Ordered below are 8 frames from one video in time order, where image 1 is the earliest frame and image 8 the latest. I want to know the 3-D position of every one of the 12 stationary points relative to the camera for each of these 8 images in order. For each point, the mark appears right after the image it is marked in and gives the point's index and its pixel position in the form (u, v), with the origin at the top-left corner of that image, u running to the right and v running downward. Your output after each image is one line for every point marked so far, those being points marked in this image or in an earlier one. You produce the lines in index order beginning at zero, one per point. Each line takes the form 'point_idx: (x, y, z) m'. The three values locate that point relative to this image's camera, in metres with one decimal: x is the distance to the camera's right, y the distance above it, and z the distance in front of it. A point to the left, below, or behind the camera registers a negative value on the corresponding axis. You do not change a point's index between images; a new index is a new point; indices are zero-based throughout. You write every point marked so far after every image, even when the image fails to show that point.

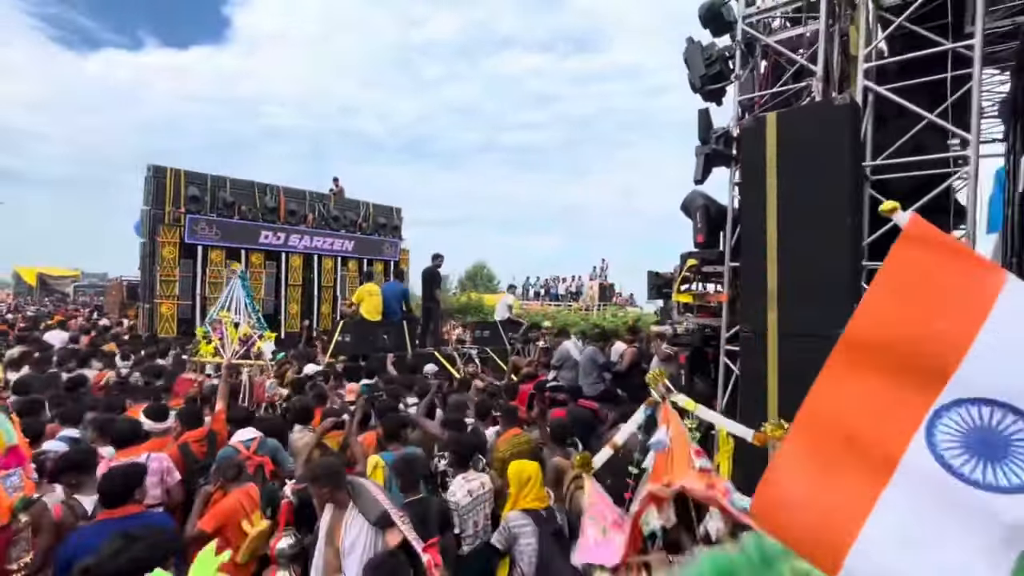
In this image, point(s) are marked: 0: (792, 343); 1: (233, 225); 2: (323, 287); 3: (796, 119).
0: (+1.8, -0.4, +3.2) m
1: (-8.5, +1.7, +14.3) m
2: (-6.6, 0.0, +16.0) m
3: (+1.9, +1.1, +3.2) m
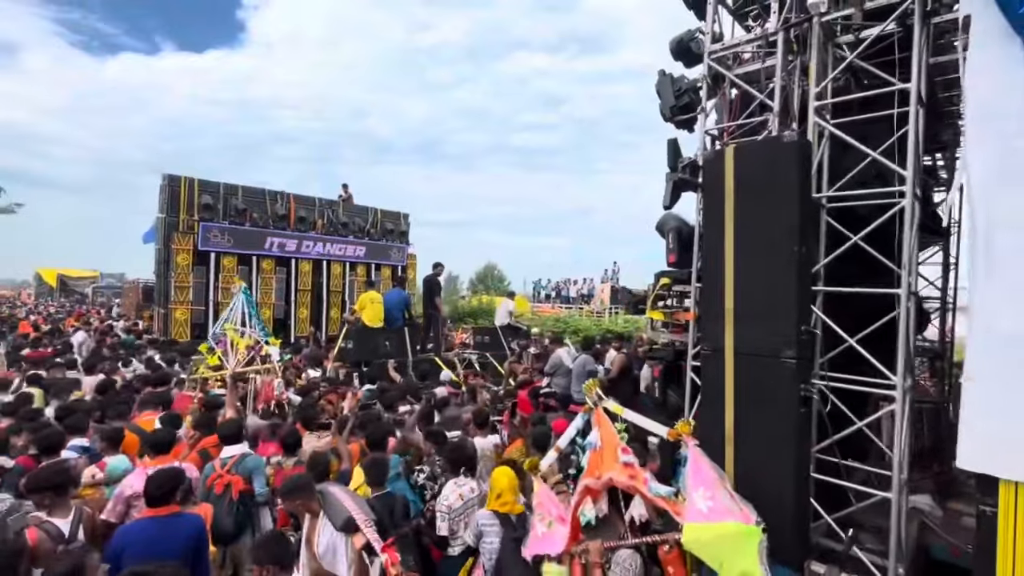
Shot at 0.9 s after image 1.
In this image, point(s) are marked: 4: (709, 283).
0: (+1.6, -0.5, +3.4) m
1: (-8.4, +1.6, +14.8) m
2: (-6.5, -0.1, +16.5) m
3: (+1.7, +0.9, +3.4) m
4: (+1.4, +0.1, +3.5) m
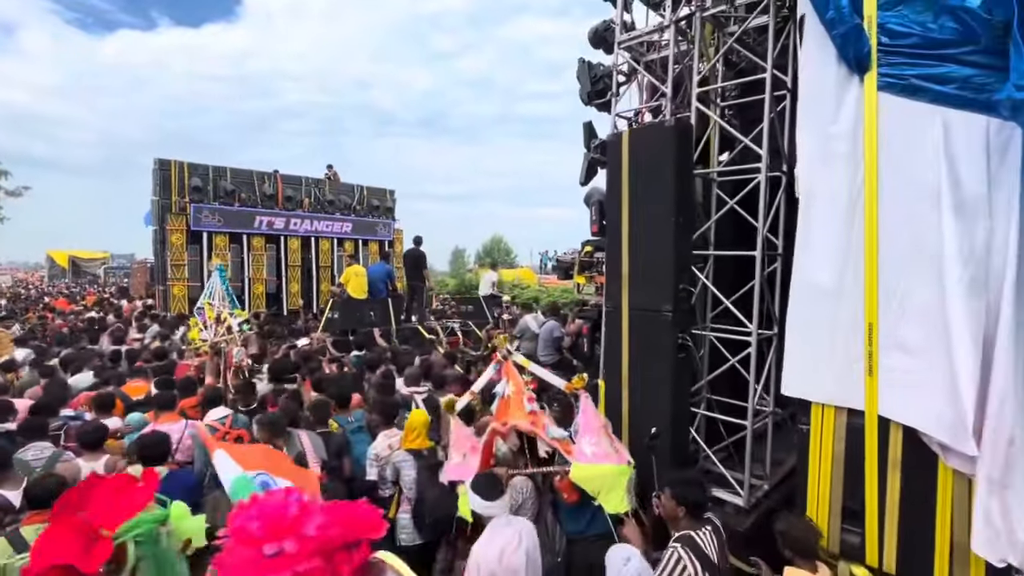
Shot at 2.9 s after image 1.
0: (+1.0, -0.2, +4.0) m
1: (-8.9, +2.3, +15.4) m
2: (-6.9, +0.7, +17.1) m
3: (+1.0, +1.2, +3.9) m
4: (+0.8, +0.3, +4.1) m
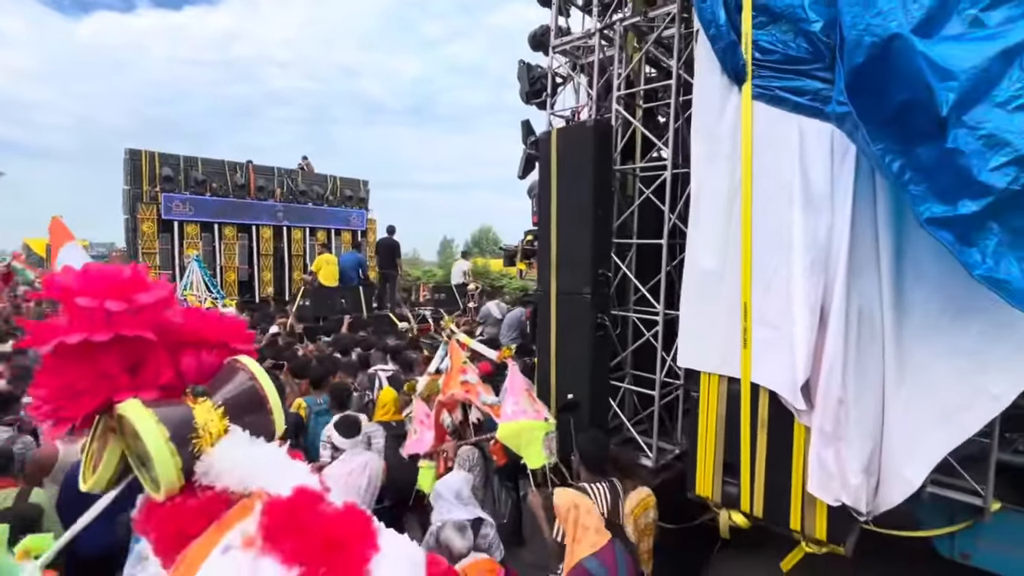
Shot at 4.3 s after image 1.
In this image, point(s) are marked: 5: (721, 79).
0: (+0.4, -0.1, +4.4) m
1: (-9.7, +2.7, +15.6) m
2: (-7.8, +1.1, +17.4) m
3: (+0.5, +1.4, +4.3) m
4: (+0.2, +0.5, +4.5) m
5: (+1.5, +1.5, +3.4) m
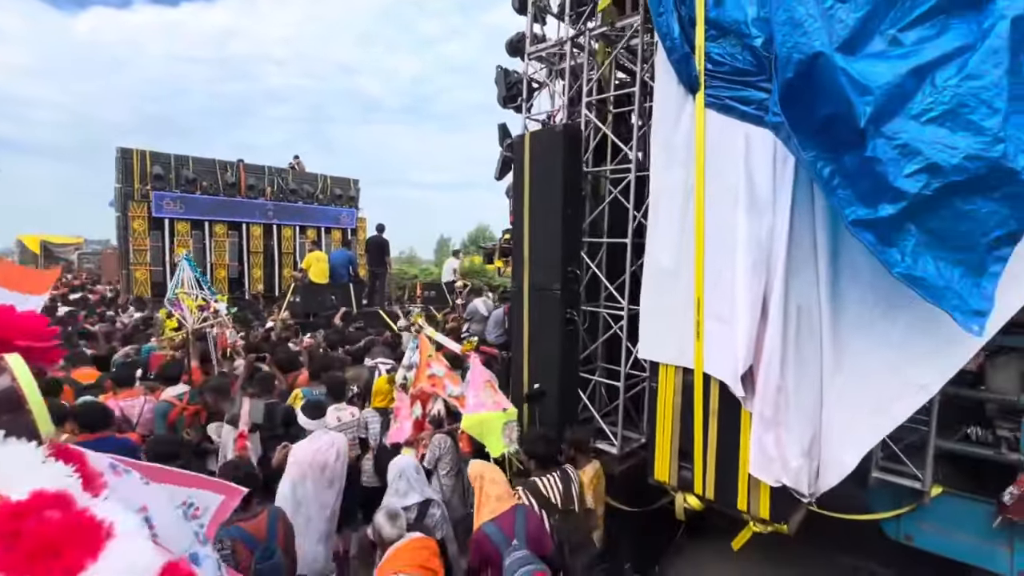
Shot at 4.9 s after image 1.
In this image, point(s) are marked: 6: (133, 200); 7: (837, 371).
0: (+0.2, -0.1, +4.6) m
1: (-10.1, +2.8, +15.7) m
2: (-8.2, +1.2, +17.5) m
3: (+0.2, +1.4, +4.5) m
4: (0.0, +0.5, +4.7) m
5: (+1.2, +1.5, +3.6) m
6: (-11.5, +2.6, +14.8) m
7: (+2.1, -0.6, +3.1) m
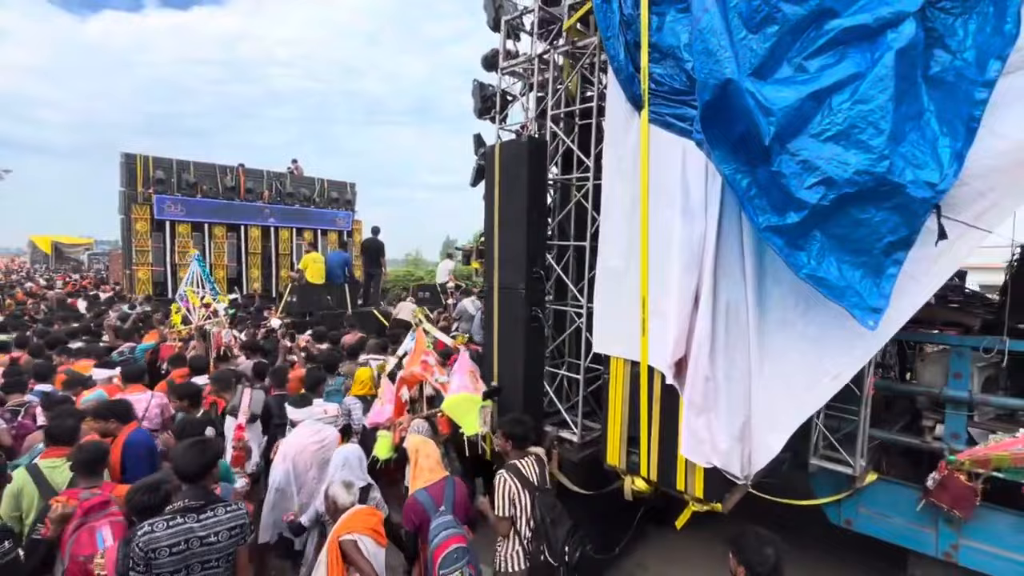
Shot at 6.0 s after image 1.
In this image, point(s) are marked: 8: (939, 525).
0: (-0.1, -0.1, +5.0) m
1: (-10.2, +2.8, +16.1) m
2: (-8.3, +1.2, +17.9) m
3: (-0.1, +1.4, +4.9) m
4: (-0.3, +0.5, +5.0) m
5: (+0.9, +1.5, +4.0) m
6: (-11.7, +2.6, +15.3) m
7: (+1.8, -0.6, +3.5) m
8: (+3.5, -2.0, +4.0) m
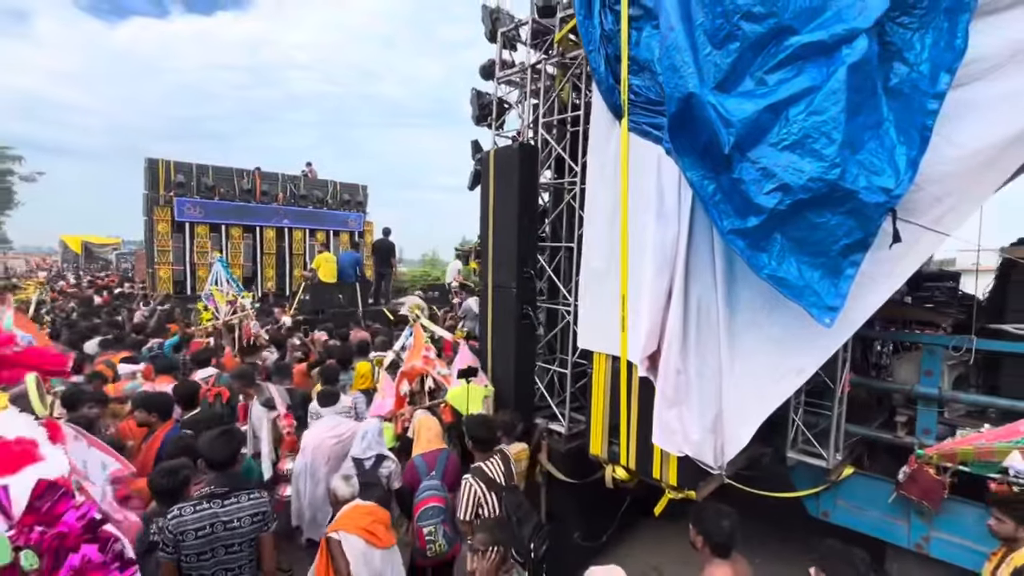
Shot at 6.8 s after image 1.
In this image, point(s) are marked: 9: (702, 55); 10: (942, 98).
0: (-0.2, 0.0, +5.2) m
1: (-10.0, +2.8, +16.7) m
2: (-8.0, +1.3, +18.4) m
3: (-0.1, +1.4, +5.2) m
4: (-0.4, +0.5, +5.3) m
5: (+0.8, +1.5, +4.2) m
6: (-11.4, +2.7, +15.9) m
7: (+1.7, -0.6, +3.7) m
8: (+3.4, -2.0, +4.2) m
9: (+1.3, +1.6, +3.3) m
10: (+2.8, +1.2, +3.1) m
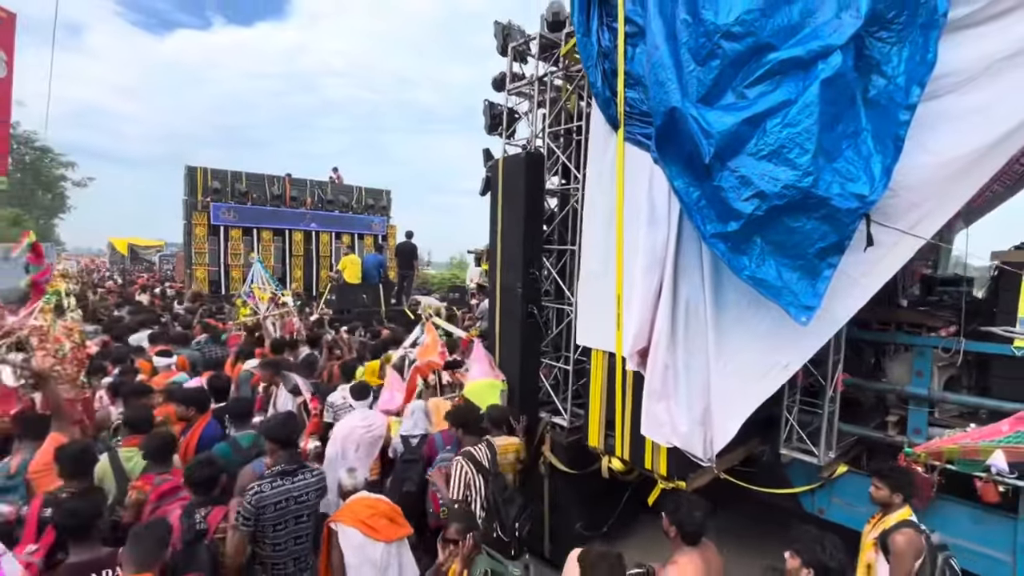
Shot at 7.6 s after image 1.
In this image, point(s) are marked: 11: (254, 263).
0: (-0.1, 0.0, +5.5) m
1: (-9.3, +2.8, +17.5) m
2: (-7.2, +1.2, +19.1) m
3: (-0.1, +1.4, +5.5) m
4: (-0.3, +0.5, +5.6) m
5: (+0.9, +1.5, +4.5) m
6: (-10.8, +2.7, +16.8) m
7: (+1.7, -0.6, +3.9) m
8: (+3.4, -2.0, +4.3) m
9: (+1.3, +1.6, +3.6) m
10: (+2.7, +1.2, +3.3) m
11: (-6.0, +0.6, +10.9) m
